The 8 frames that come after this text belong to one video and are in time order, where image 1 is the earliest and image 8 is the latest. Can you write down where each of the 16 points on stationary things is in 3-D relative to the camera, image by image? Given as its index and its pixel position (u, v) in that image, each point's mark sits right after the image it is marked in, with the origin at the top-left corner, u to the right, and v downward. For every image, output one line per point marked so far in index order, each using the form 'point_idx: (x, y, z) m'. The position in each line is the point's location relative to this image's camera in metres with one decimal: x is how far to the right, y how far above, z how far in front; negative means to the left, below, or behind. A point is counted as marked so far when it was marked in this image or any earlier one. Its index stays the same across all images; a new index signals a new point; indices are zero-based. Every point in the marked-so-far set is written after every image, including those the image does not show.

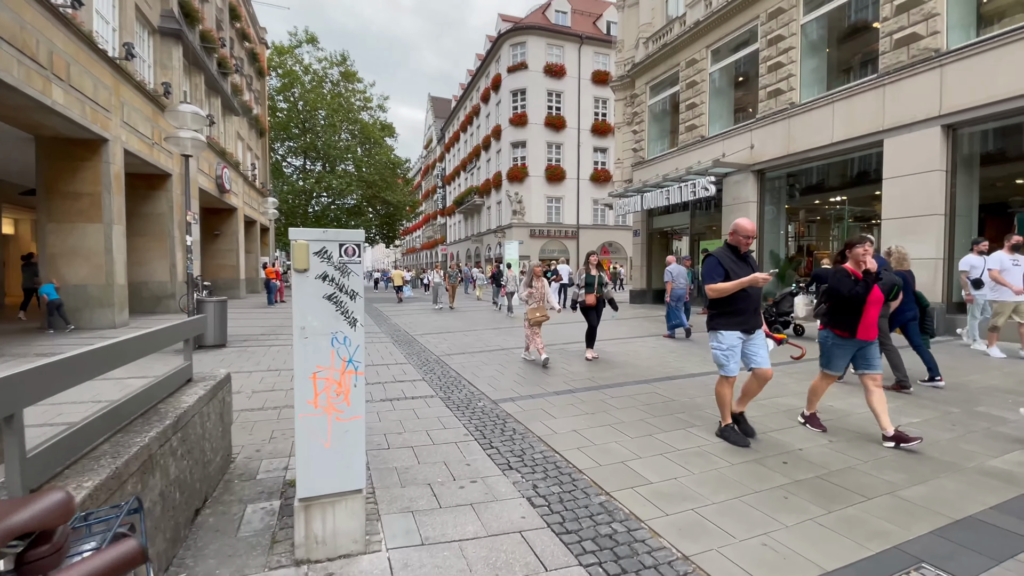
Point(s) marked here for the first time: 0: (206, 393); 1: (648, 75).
0: (-2.1, -0.7, +3.2) m
1: (+5.3, +8.2, +18.0) m
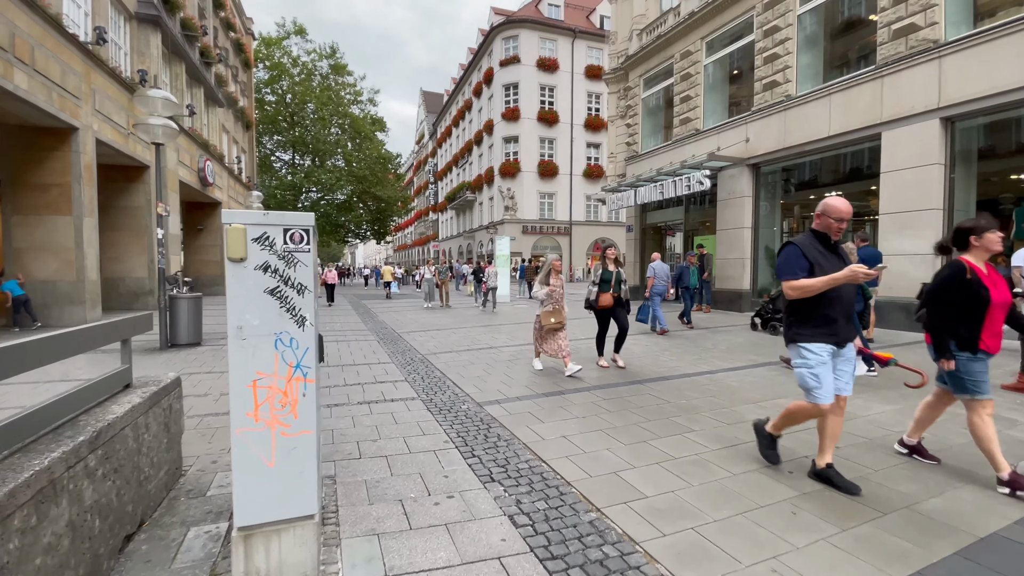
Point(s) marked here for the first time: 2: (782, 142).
0: (-2.2, -0.7, +2.8) m
1: (+4.9, +8.3, +17.7) m
2: (+7.3, +3.9, +12.6) m
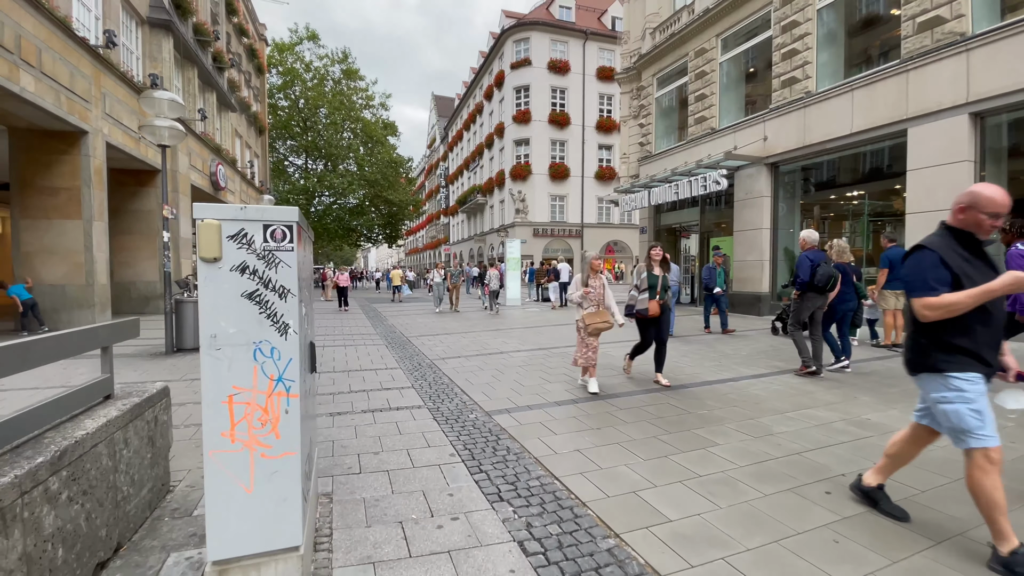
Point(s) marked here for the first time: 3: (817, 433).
0: (-2.1, -0.7, +2.6) m
1: (+5.3, +8.2, +17.4) m
2: (+7.5, +3.8, +12.1) m
3: (+2.9, -1.4, +4.5) m
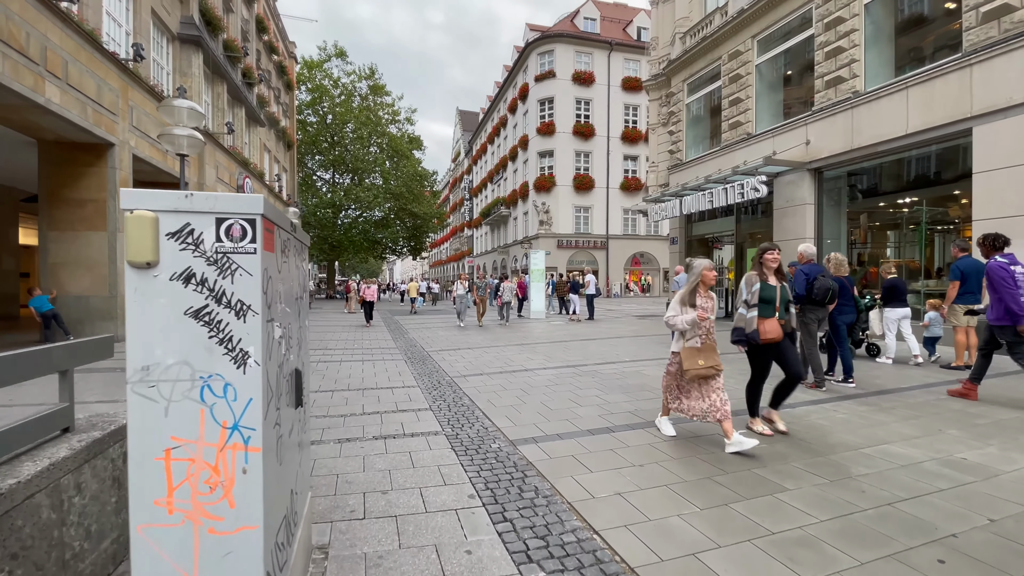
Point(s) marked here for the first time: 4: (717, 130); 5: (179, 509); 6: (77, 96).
0: (-2.0, -0.8, +2.1) m
1: (+6.2, +7.7, +16.8) m
2: (+8.2, +3.5, +11.3) m
3: (+3.2, -1.5, +3.8) m
4: (+6.8, +5.2, +15.5) m
5: (-1.0, -0.7, +1.4) m
6: (-8.6, +3.8, +9.2) m
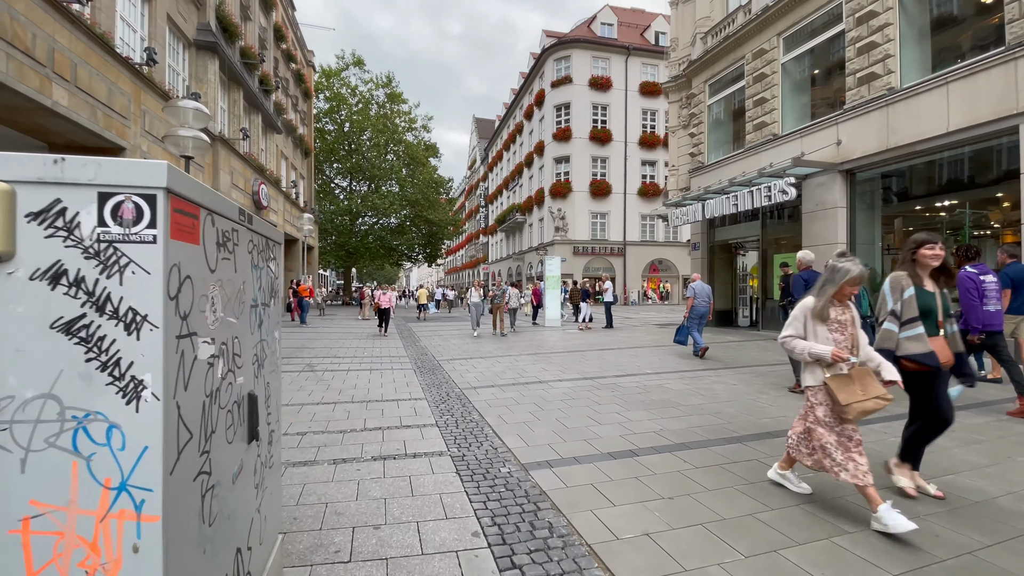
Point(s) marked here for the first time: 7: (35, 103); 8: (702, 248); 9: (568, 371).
0: (-2.0, -0.8, +1.8) m
1: (+6.8, +7.5, +16.2) m
2: (+8.5, +3.3, +10.7) m
3: (+3.3, -1.6, +3.2) m
4: (+7.3, +5.0, +15.0) m
5: (-1.0, -0.7, +1.0) m
6: (-8.3, +3.7, +9.1) m
7: (-8.2, +3.2, +8.1) m
8: (+6.8, +1.4, +16.7) m
9: (+1.0, -1.4, +8.1) m
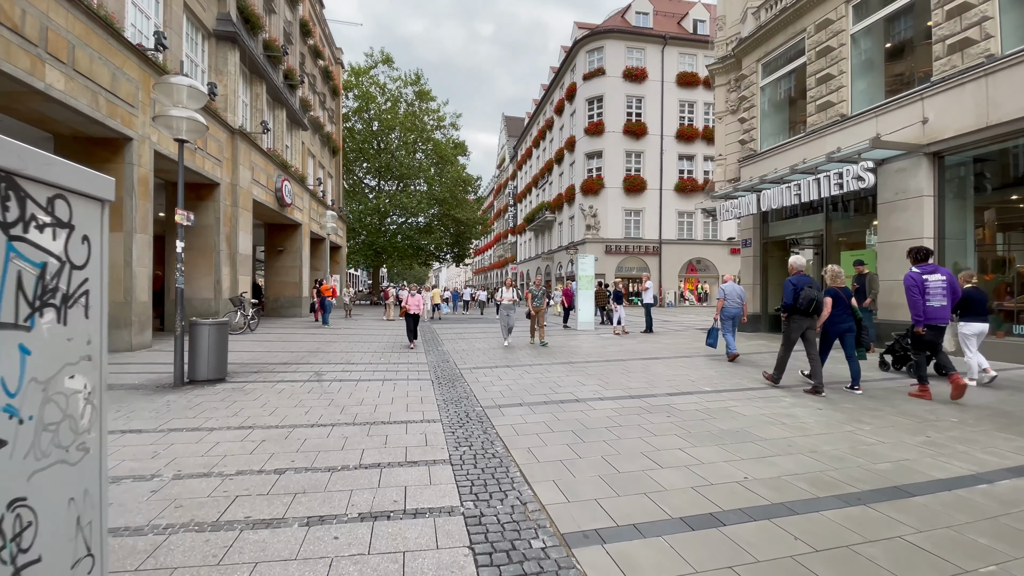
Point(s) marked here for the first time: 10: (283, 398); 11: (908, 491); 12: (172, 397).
0: (-1.9, -0.8, +0.8) m
1: (+7.8, +7.4, +14.7) m
2: (+9.1, +3.3, +9.0) m
3: (+3.4, -1.6, +1.9) m
4: (+8.2, +4.9, +13.4) m
5: (-0.9, -0.7, -0.1) m
6: (-7.8, +3.7, +8.5) m
7: (-7.7, +3.2, +7.5) m
8: (+7.8, +1.4, +15.1) m
9: (+1.4, -1.5, +6.9) m
10: (-3.1, -1.5, +6.3) m
11: (+3.0, -1.5, +3.5) m
12: (-4.5, -1.4, +6.2) m
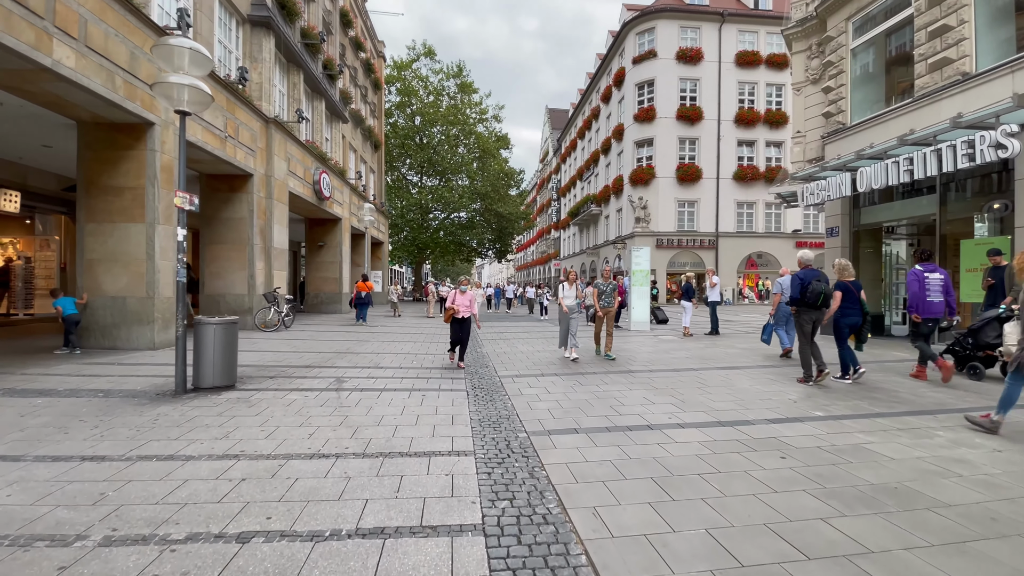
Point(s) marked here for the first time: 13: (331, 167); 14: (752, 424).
0: (-1.8, -0.7, -0.4) m
1: (+9.1, +7.5, +12.6) m
2: (+9.9, +3.3, +6.8) m
3: (+3.6, -1.6, +0.3) m
4: (+9.4, +5.0, +11.3) m
5: (-1.0, -0.6, -1.3) m
6: (-6.9, +3.8, +7.9) m
7: (-7.0, +3.3, +6.8) m
8: (+9.1, +1.5, +13.1) m
9: (+2.1, -1.4, +5.5) m
10: (-2.5, -1.4, +5.3) m
11: (+3.3, -1.5, +1.9) m
12: (-3.9, -1.4, +5.3) m
13: (-7.7, +5.2, +19.7) m
14: (+2.5, -1.4, +4.9) m
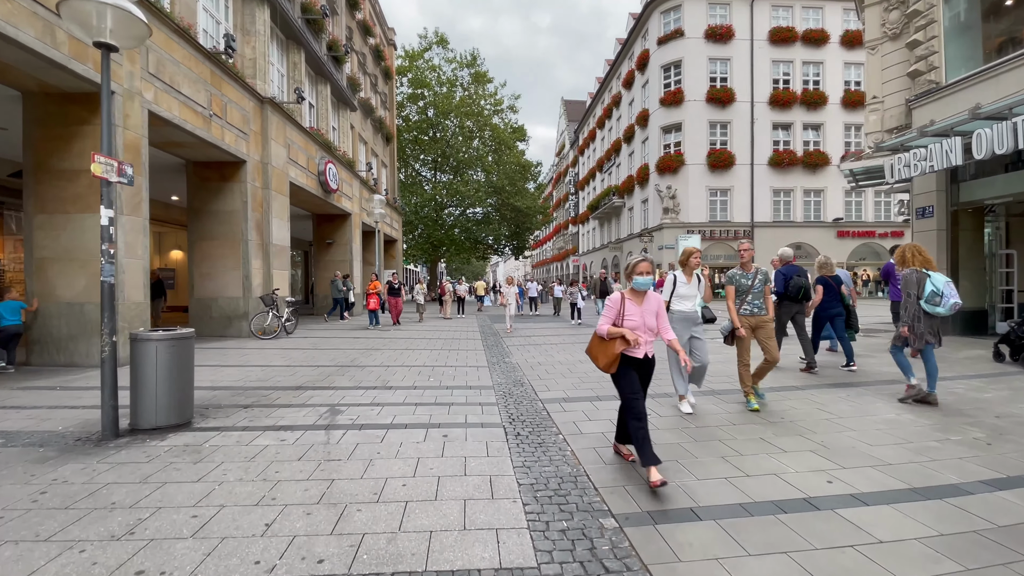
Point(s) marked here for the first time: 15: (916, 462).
0: (-1.5, -0.8, -2.1) m
1: (+9.7, +7.7, +10.5) m
2: (+10.4, +3.5, +4.7) m
3: (+3.9, -1.5, -1.5) m
4: (+10.0, +5.2, +9.2) m
5: (-0.7, -0.6, -3.0) m
6: (-6.4, +3.8, +6.3) m
7: (-6.5, +3.2, +5.3) m
8: (+9.8, +1.7, +11.0) m
9: (+2.6, -1.3, +3.6) m
10: (-2.0, -1.4, +3.6) m
11: (+3.7, -1.4, +0.1) m
12: (-3.4, -1.4, +3.6) m
13: (-6.9, +5.1, +18.2) m
14: (+3.0, -1.3, +3.0) m
15: (+3.1, -1.3, +3.5) m
